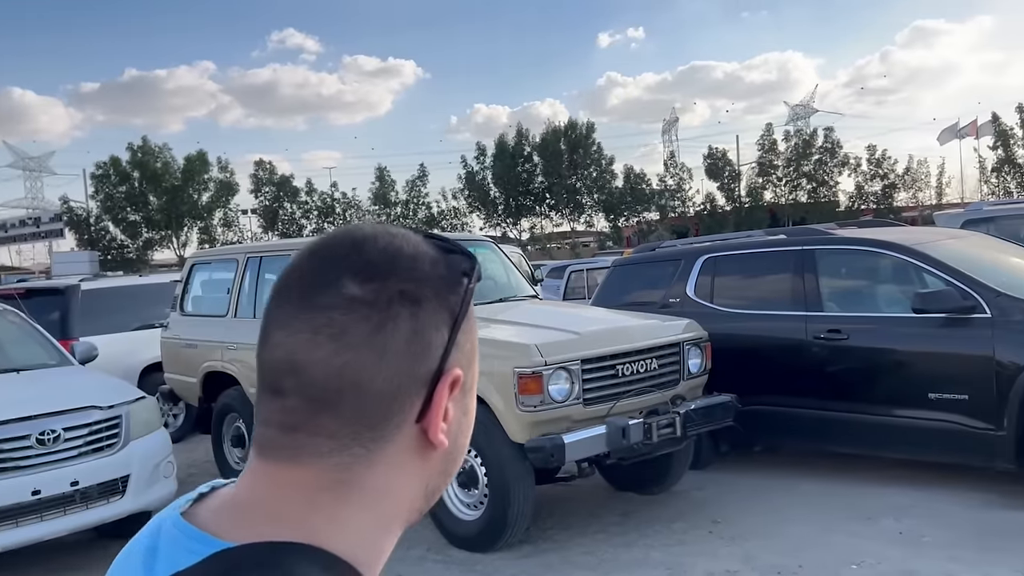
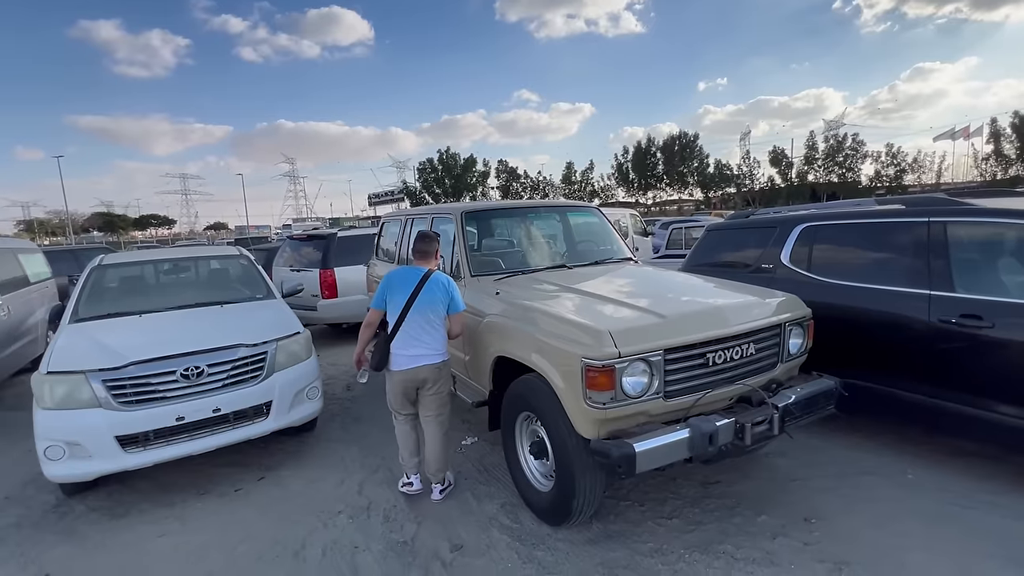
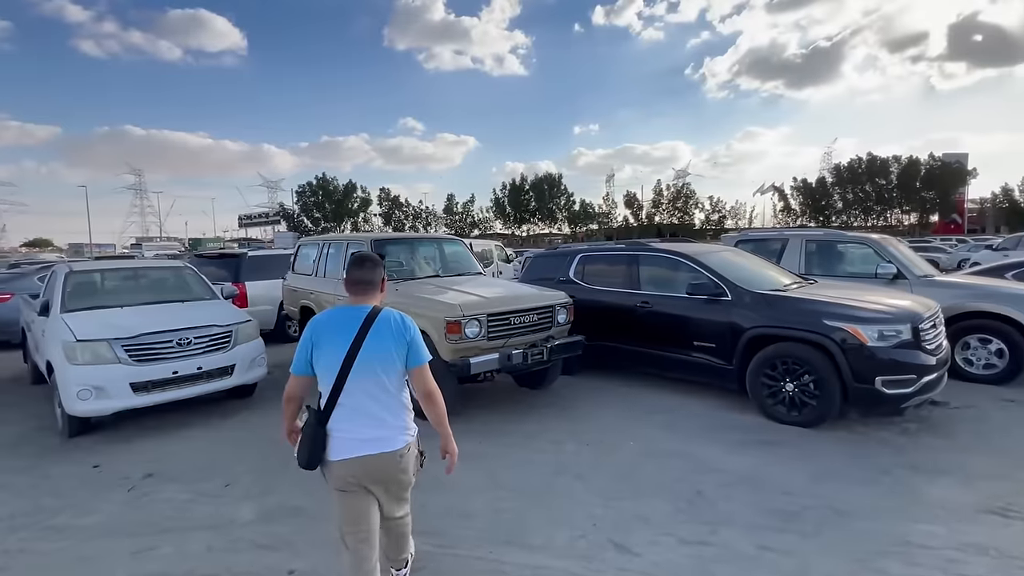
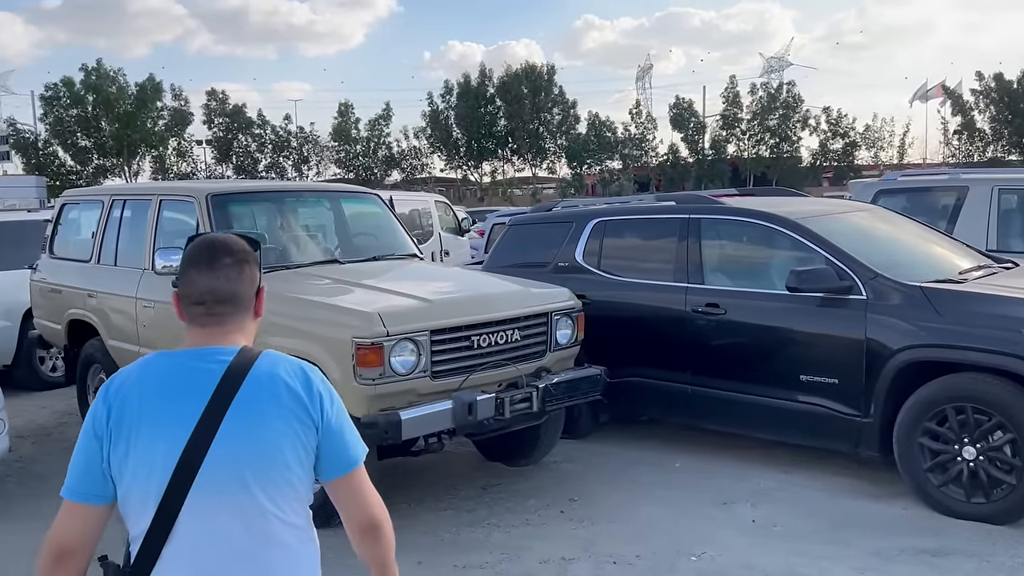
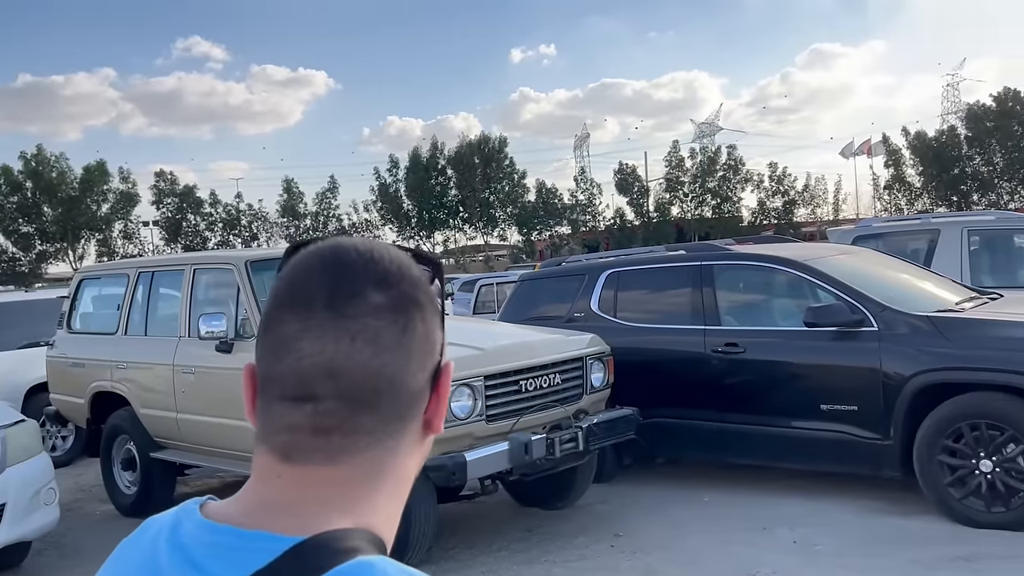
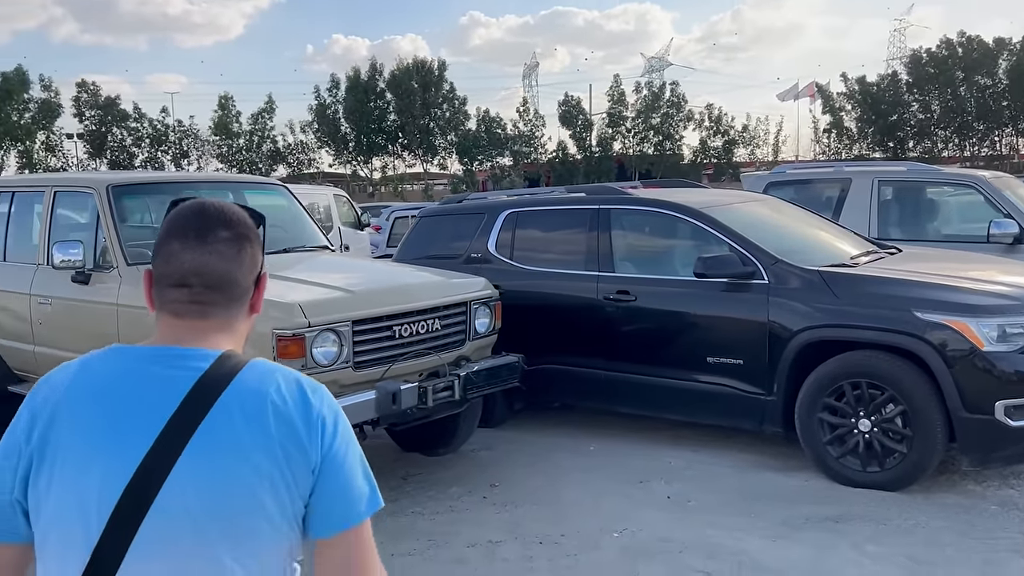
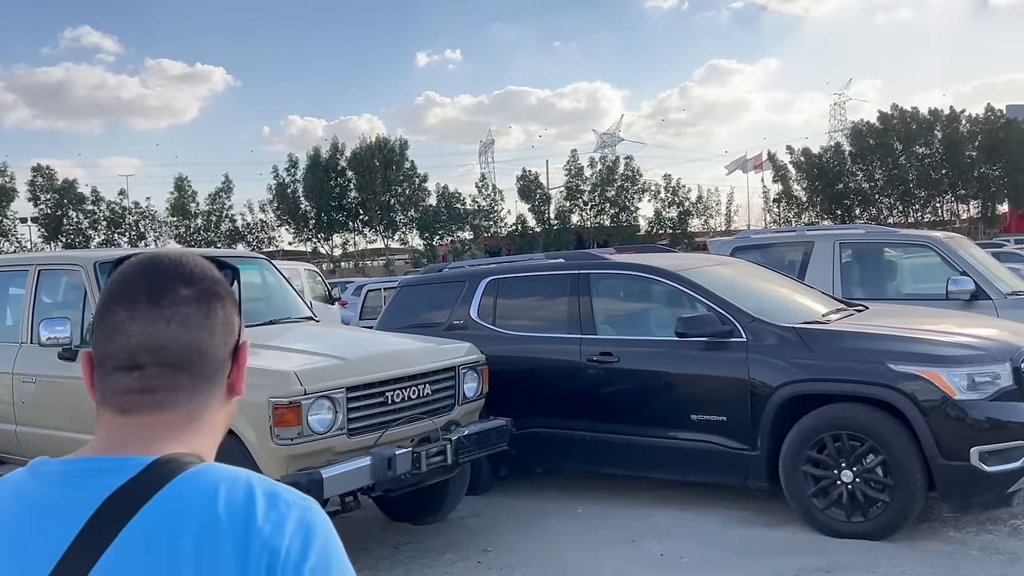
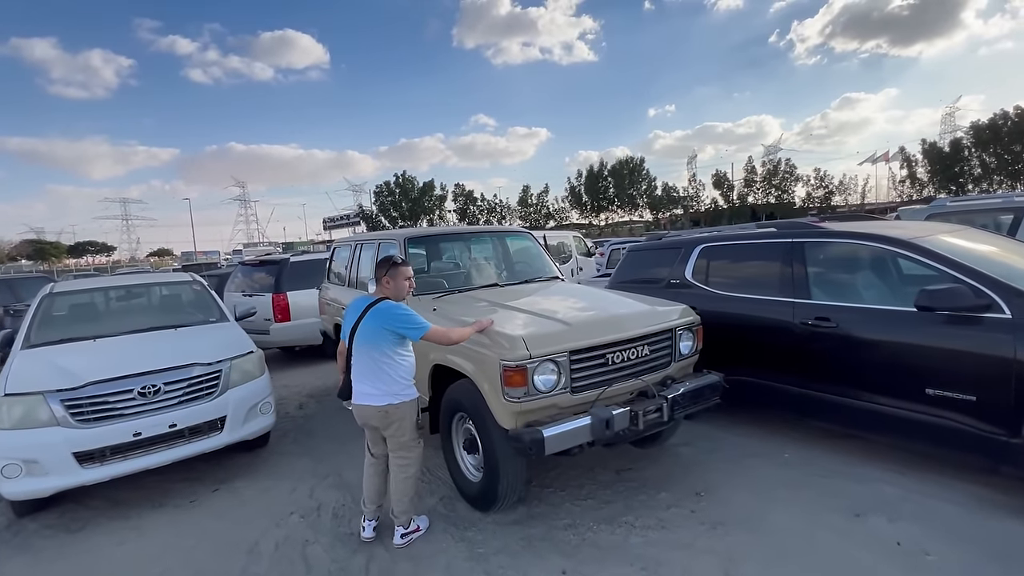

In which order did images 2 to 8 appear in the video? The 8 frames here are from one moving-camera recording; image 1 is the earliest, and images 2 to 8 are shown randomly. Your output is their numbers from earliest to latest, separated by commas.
5, 7, 6, 4, 3, 8, 2
